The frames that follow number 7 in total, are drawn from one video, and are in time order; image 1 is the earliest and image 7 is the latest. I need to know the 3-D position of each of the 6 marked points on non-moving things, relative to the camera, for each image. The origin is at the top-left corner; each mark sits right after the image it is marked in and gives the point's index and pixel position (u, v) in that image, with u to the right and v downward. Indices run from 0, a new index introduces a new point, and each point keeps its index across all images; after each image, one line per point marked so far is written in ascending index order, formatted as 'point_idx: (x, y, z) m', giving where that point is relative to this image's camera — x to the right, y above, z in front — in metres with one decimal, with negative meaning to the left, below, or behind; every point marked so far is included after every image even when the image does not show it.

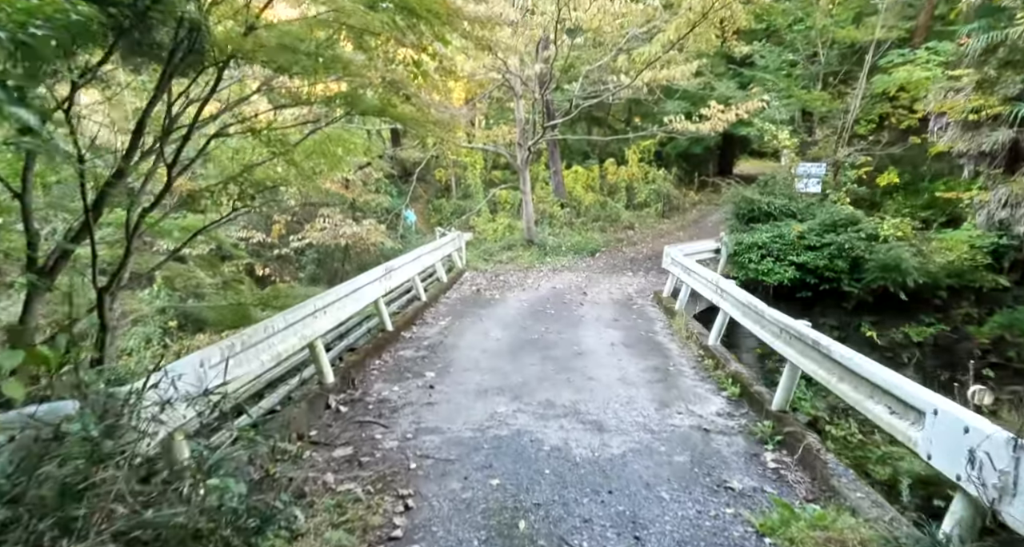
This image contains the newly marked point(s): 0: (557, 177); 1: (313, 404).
0: (+1.5, +3.3, +17.3) m
1: (-1.4, -1.0, +3.8) m
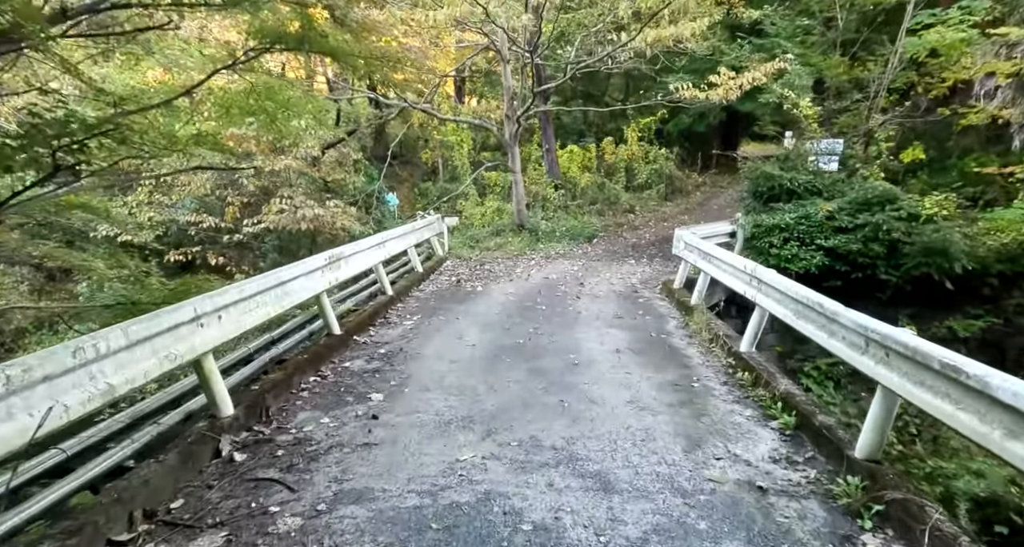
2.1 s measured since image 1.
0: (+1.2, +3.7, +16.0) m
1: (-1.6, -0.9, +2.6) m
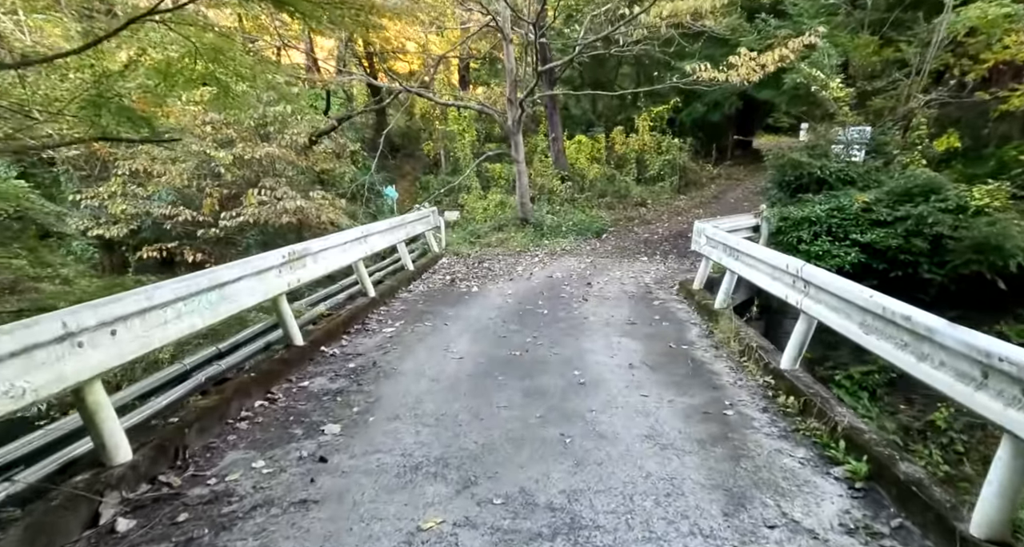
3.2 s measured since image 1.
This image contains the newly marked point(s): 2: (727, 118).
0: (+1.3, +3.8, +15.3) m
1: (-1.7, -0.9, +1.9) m
2: (+8.2, +5.9, +19.7) m
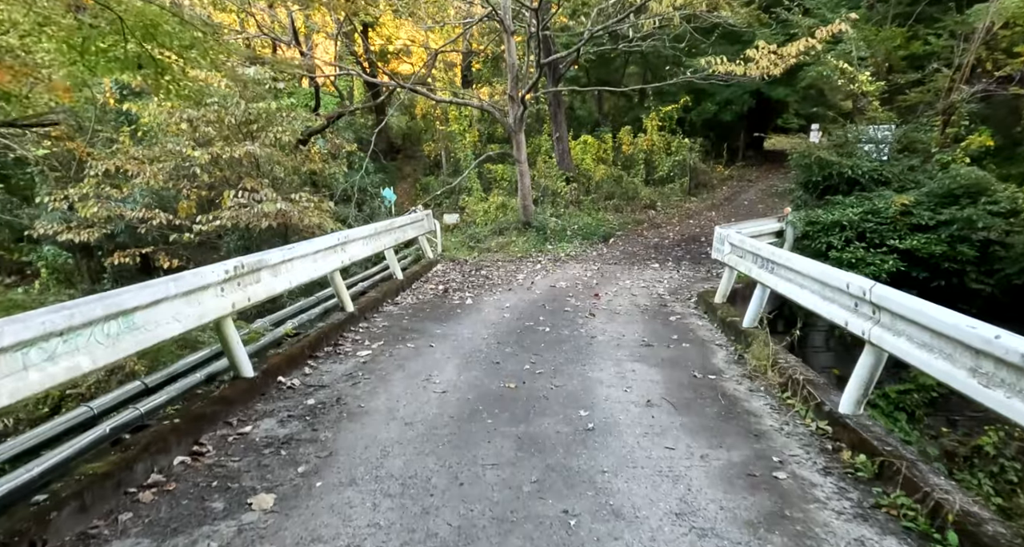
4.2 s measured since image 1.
0: (+1.4, +3.6, +14.6) m
1: (-1.8, -1.0, +1.2) m
2: (+8.3, +5.7, +18.9) m
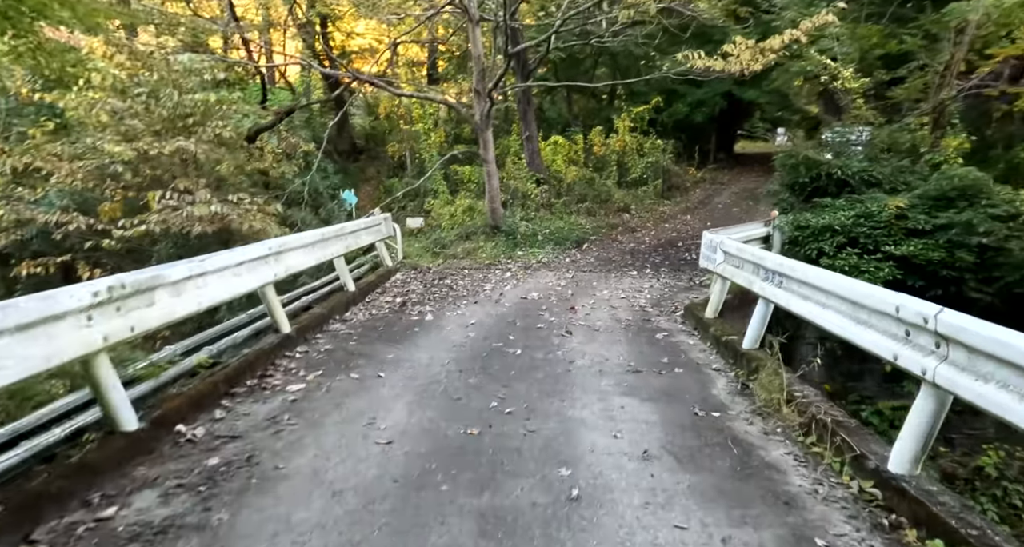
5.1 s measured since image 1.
0: (+0.5, +3.4, +14.0) m
1: (-1.8, -1.1, +0.4) m
2: (+7.1, +5.6, +18.7) m
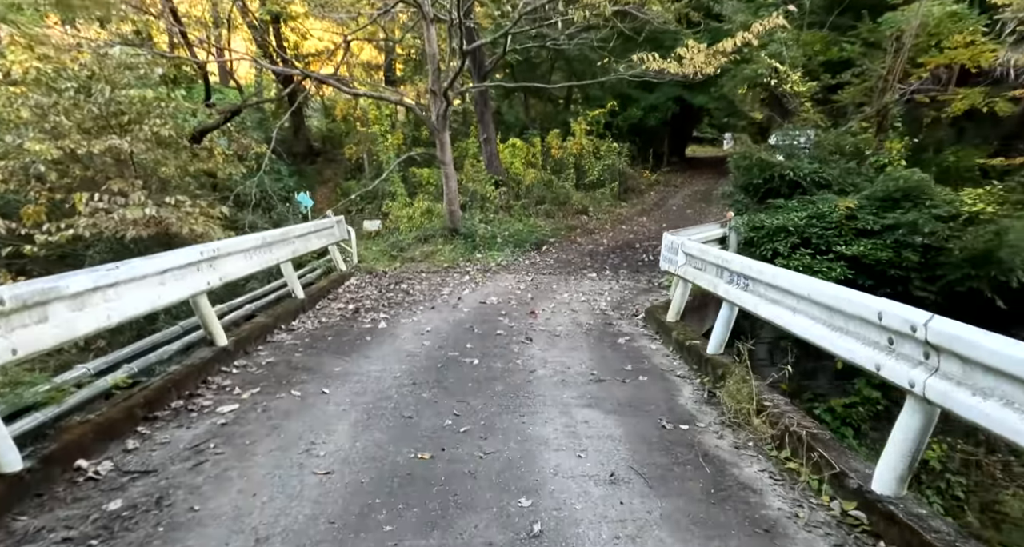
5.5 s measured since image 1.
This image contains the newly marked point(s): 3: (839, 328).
0: (-0.6, +3.3, +13.7) m
1: (-1.9, -1.2, 0.0) m
2: (+5.6, +5.6, +19.0) m
3: (+1.5, -0.3, +2.4) m
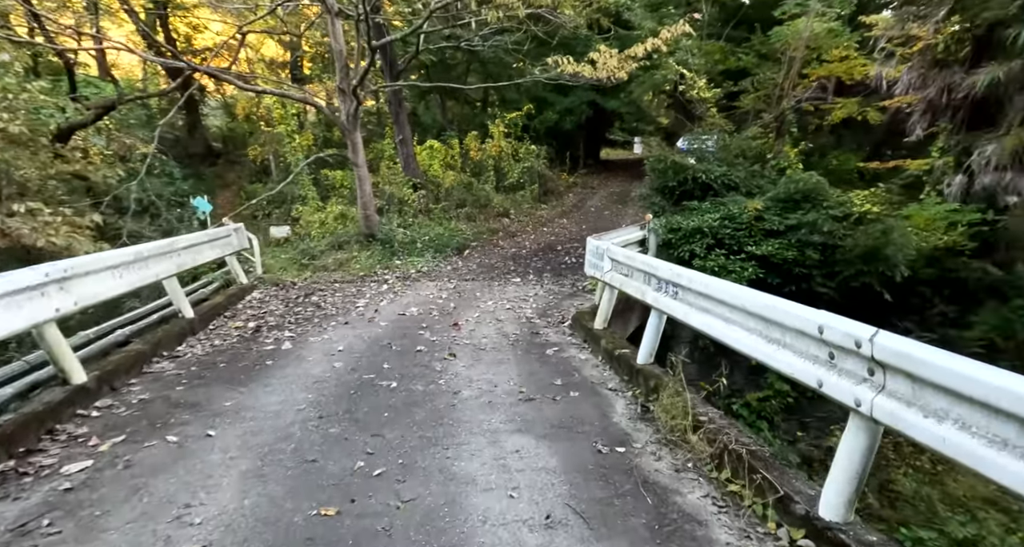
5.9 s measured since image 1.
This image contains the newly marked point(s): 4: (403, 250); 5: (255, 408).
0: (-2.7, +3.2, +13.2) m
1: (-1.8, -1.3, -0.6) m
2: (+2.6, +5.5, +19.3) m
3: (+1.2, -0.3, +2.3) m
4: (-2.1, +0.4, +9.9) m
5: (-1.6, -0.9, +3.3) m
